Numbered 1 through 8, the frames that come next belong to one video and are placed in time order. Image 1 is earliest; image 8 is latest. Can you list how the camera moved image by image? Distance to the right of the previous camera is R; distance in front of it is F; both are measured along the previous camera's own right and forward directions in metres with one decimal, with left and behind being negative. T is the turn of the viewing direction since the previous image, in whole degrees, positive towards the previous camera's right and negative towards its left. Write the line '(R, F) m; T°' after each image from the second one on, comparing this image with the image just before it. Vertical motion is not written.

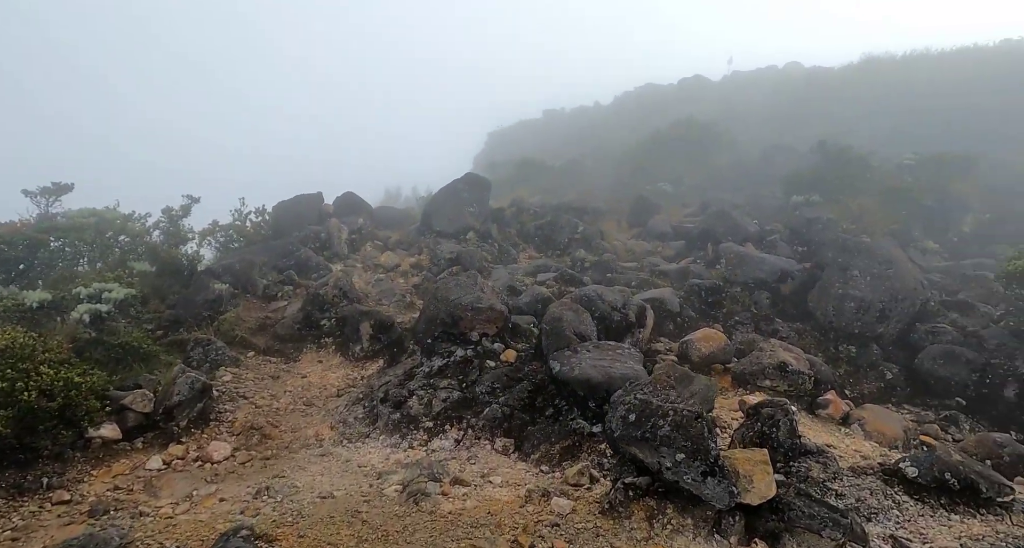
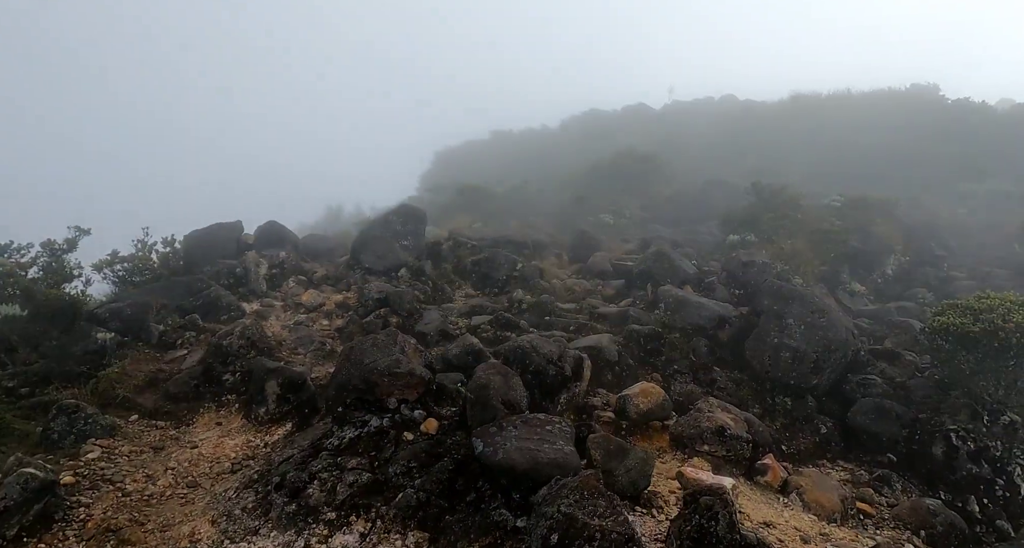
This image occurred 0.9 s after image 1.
(+0.3, +0.9) m; +5°
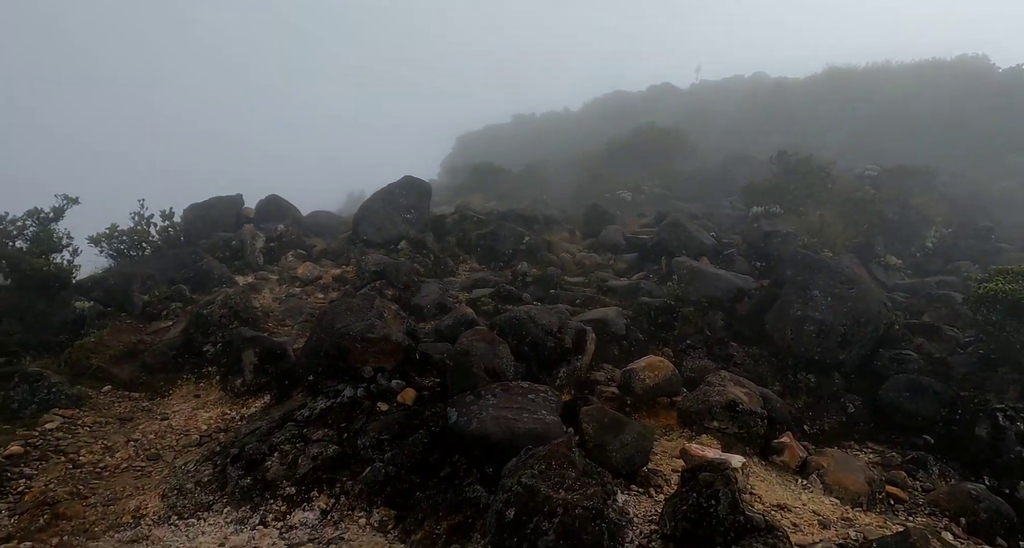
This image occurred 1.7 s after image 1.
(+0.4, +0.8) m; -2°
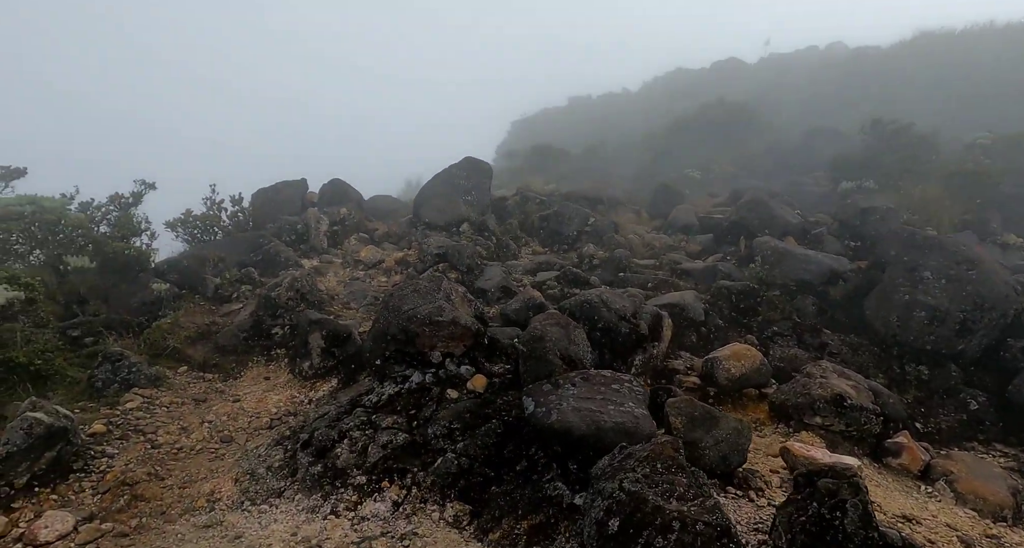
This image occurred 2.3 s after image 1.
(-0.2, +0.5) m; -5°
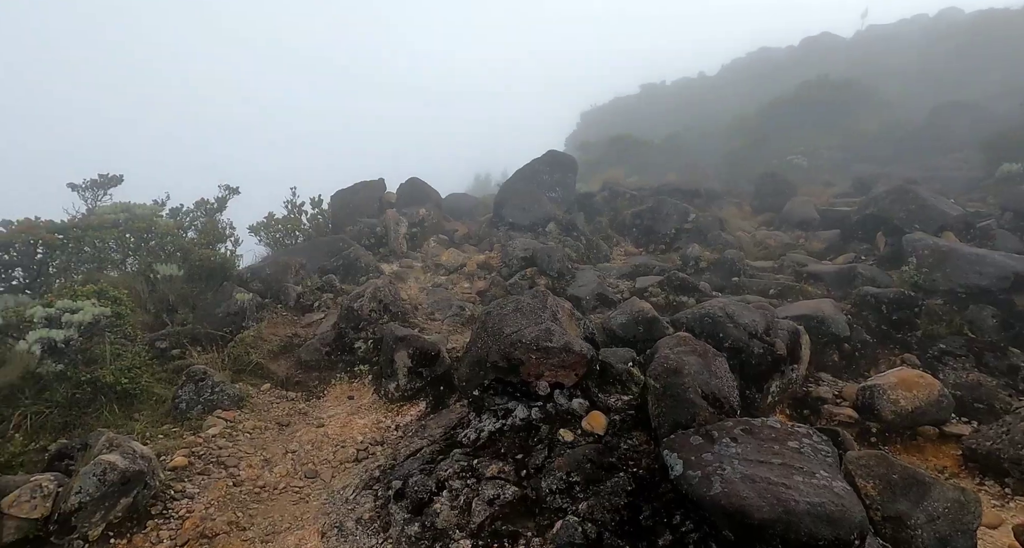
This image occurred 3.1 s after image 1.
(-0.5, +1.0) m; -6°
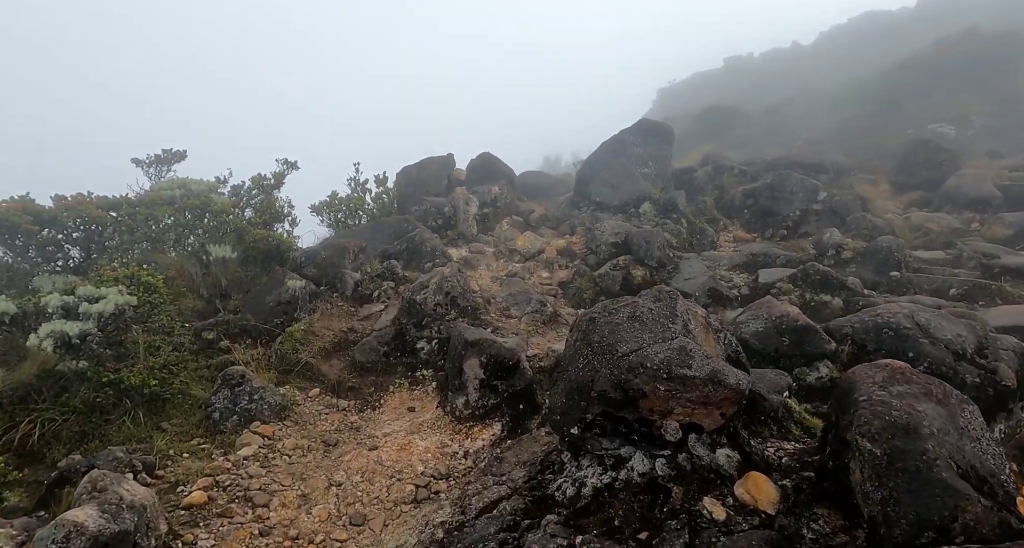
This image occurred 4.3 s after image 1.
(-0.4, +1.7) m; -6°
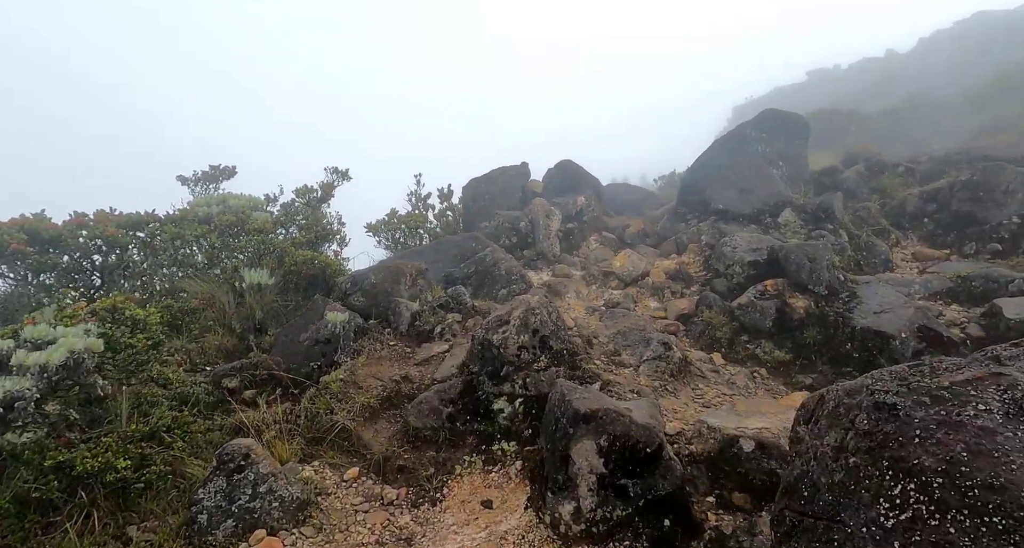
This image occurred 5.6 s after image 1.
(-0.5, +2.4) m; -6°
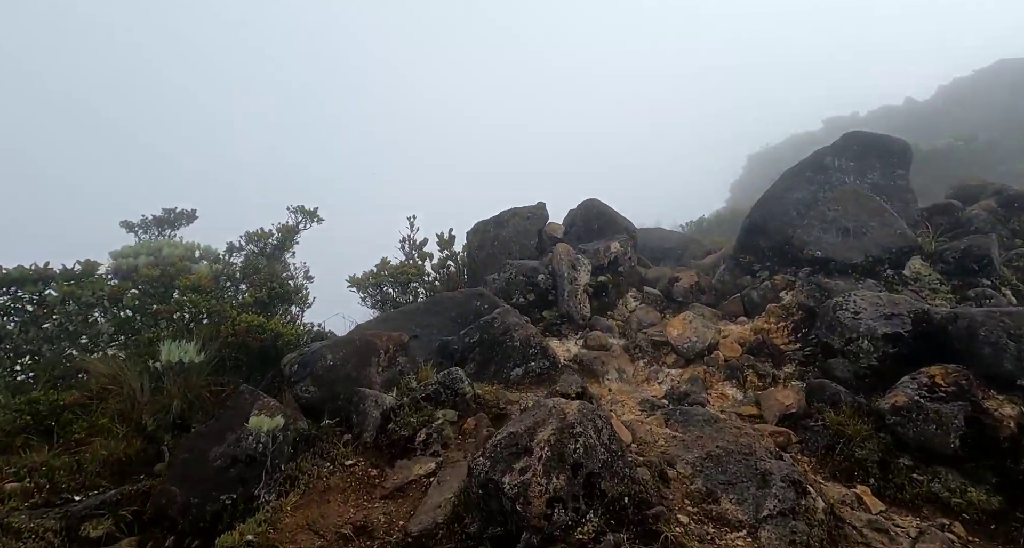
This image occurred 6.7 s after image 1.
(-0.1, +2.5) m; -1°
